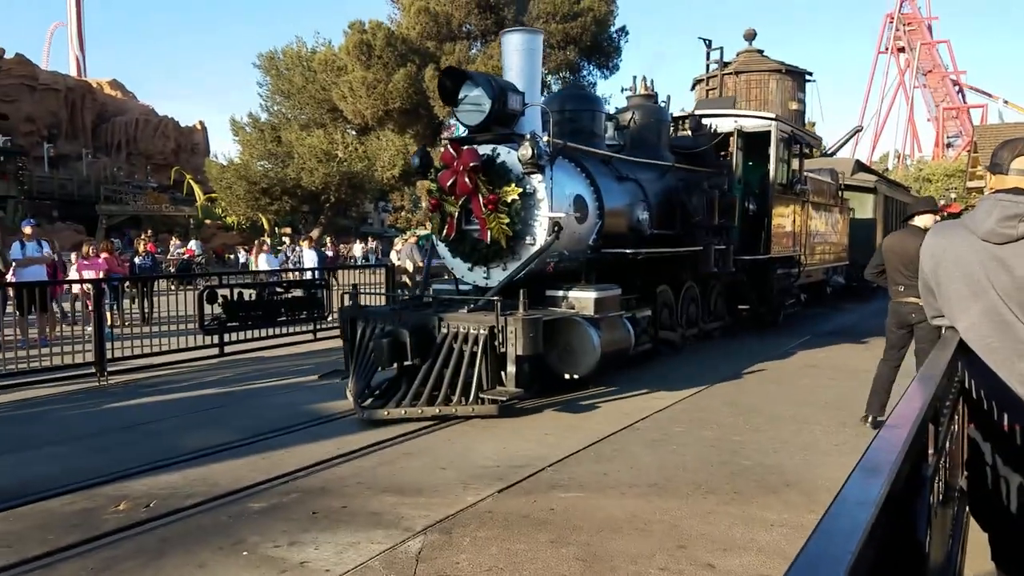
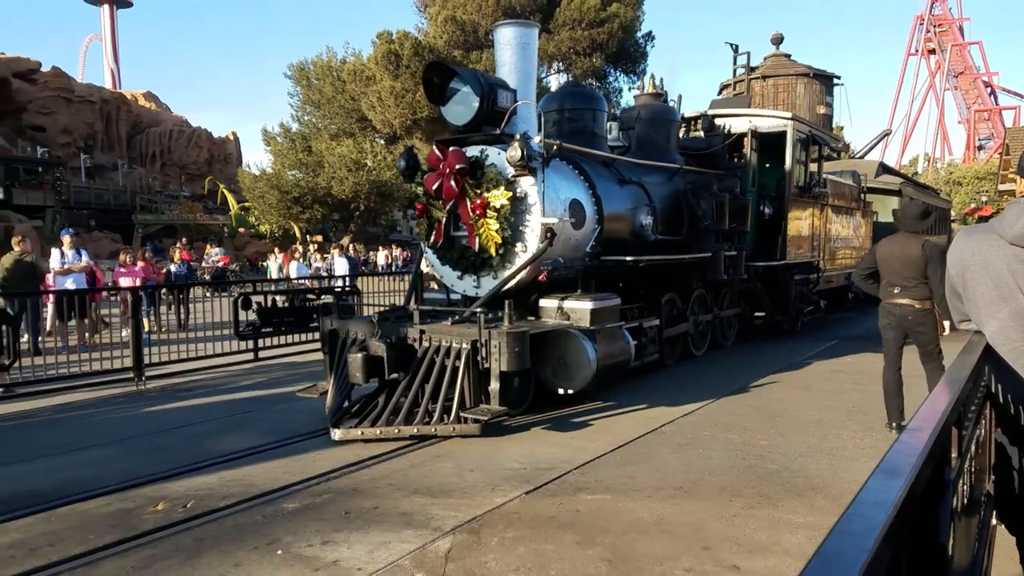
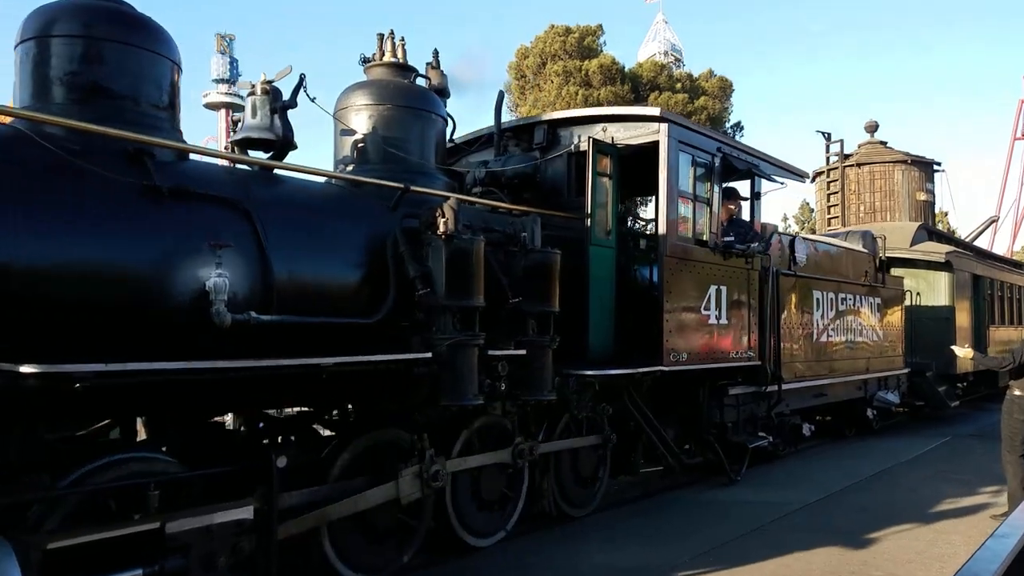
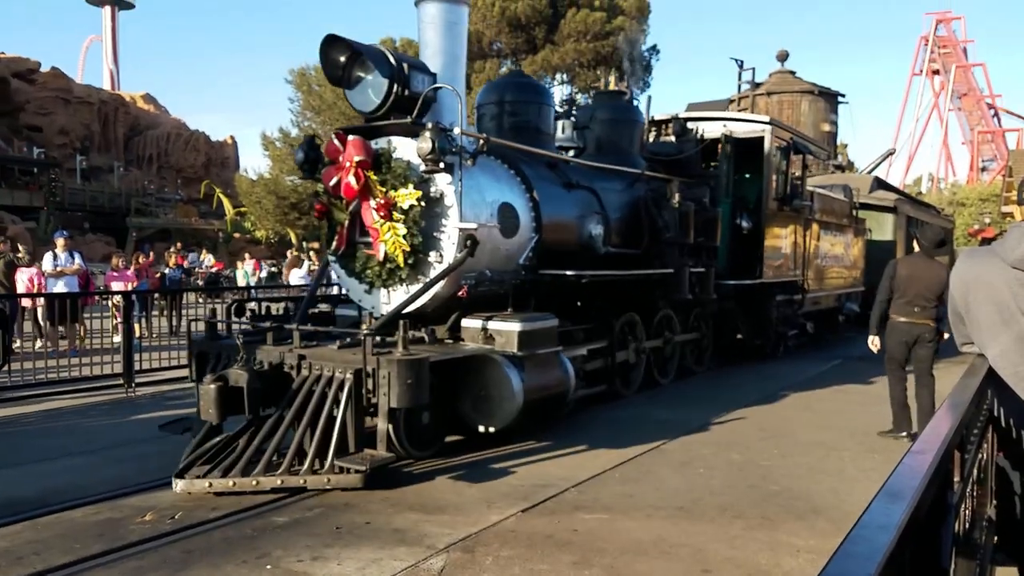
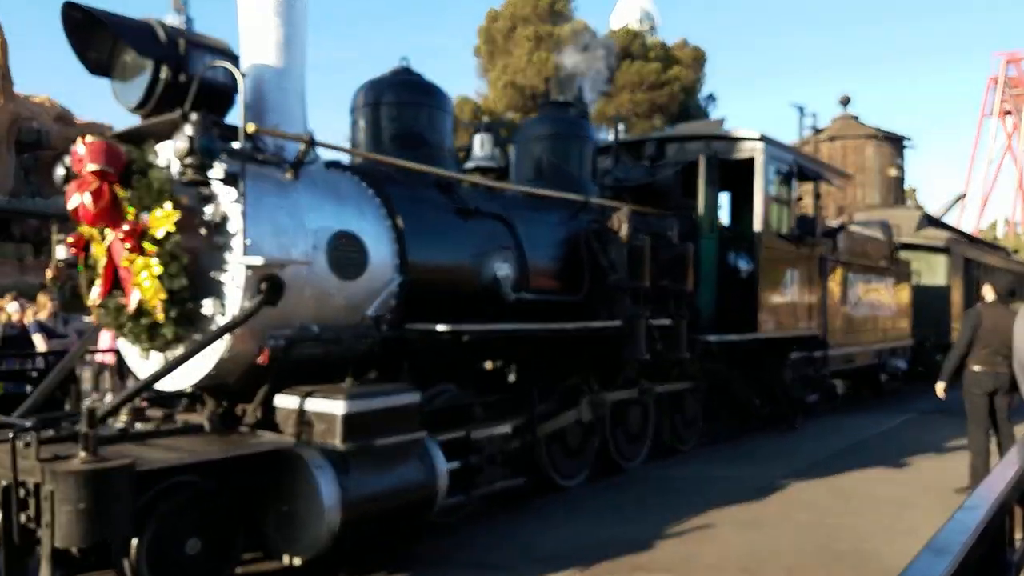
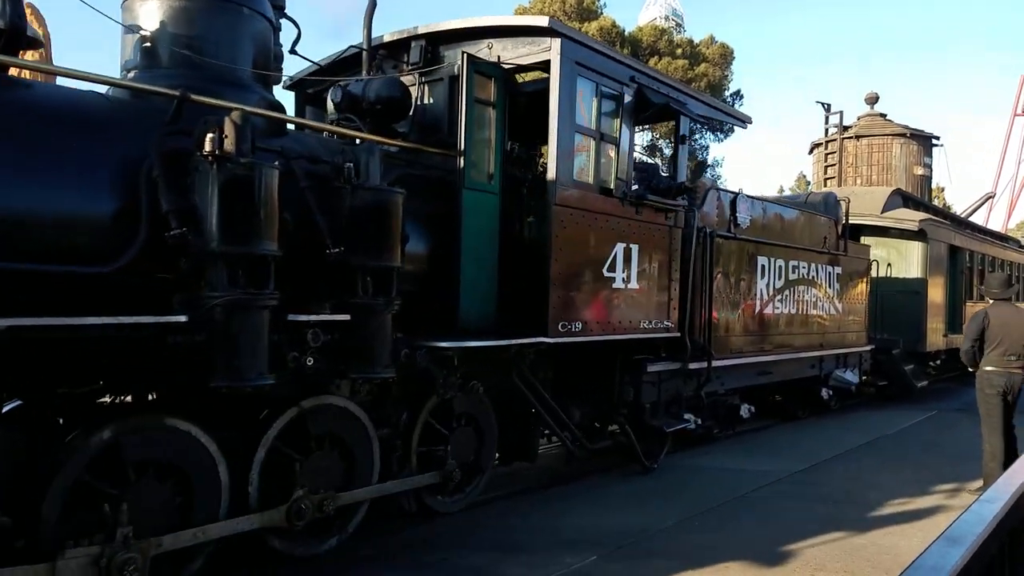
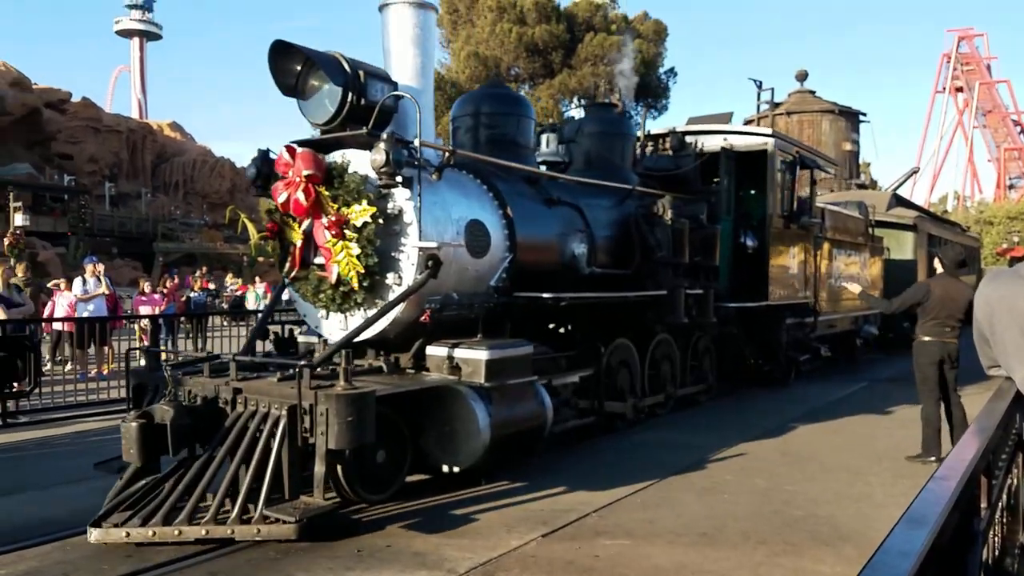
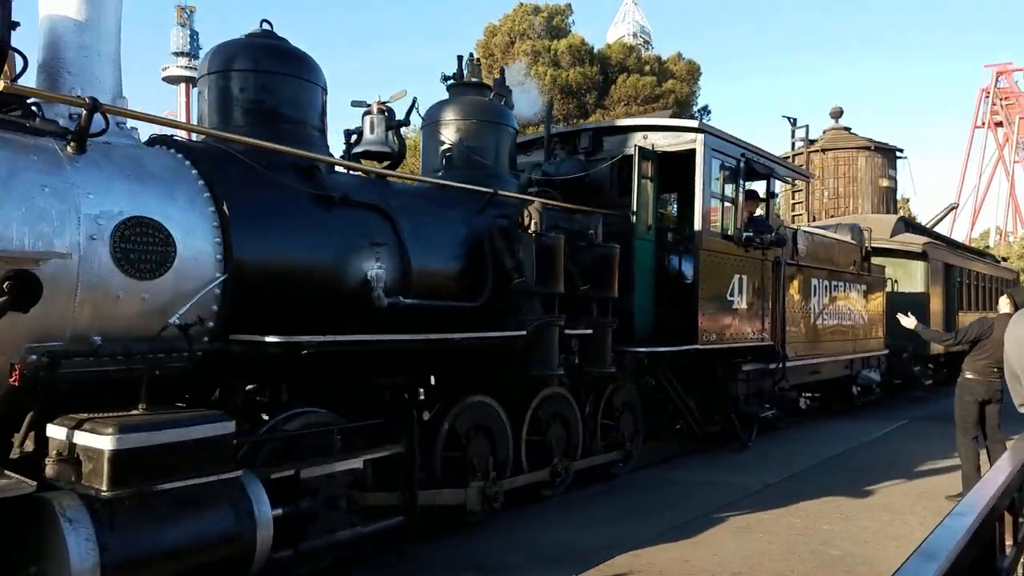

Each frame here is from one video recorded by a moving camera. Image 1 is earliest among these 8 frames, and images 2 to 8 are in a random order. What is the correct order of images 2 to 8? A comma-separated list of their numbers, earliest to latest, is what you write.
2, 4, 7, 5, 8, 3, 6
